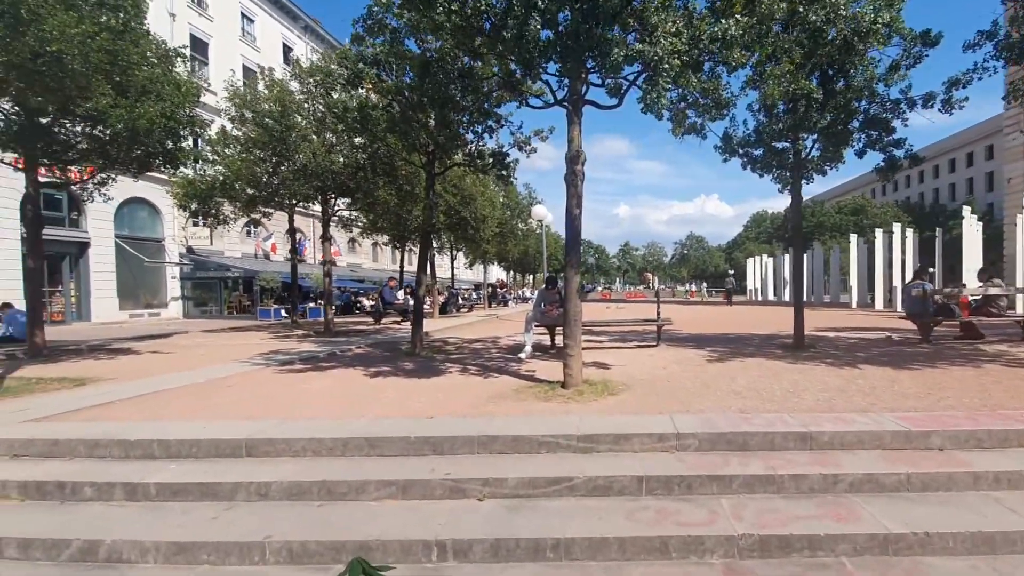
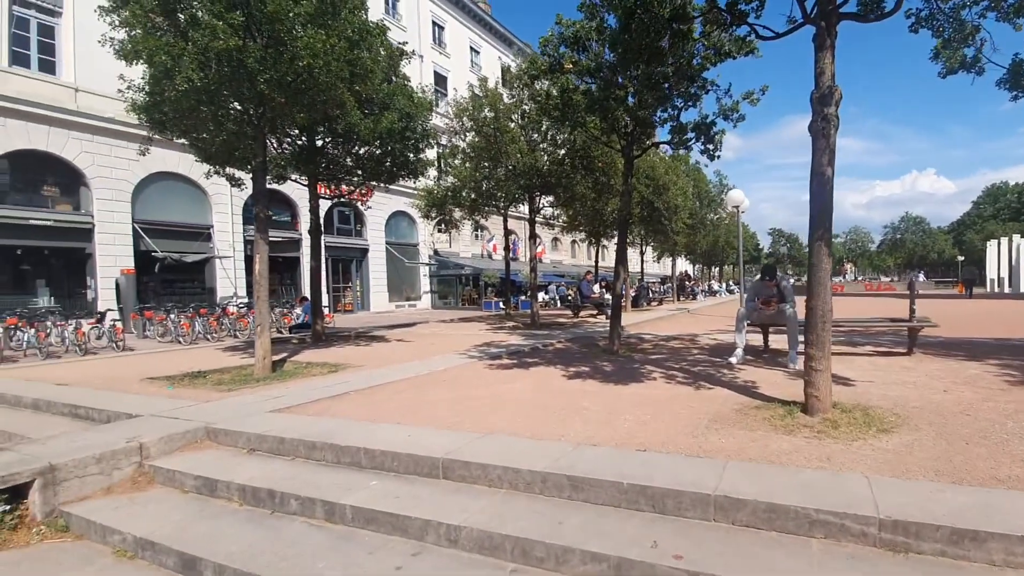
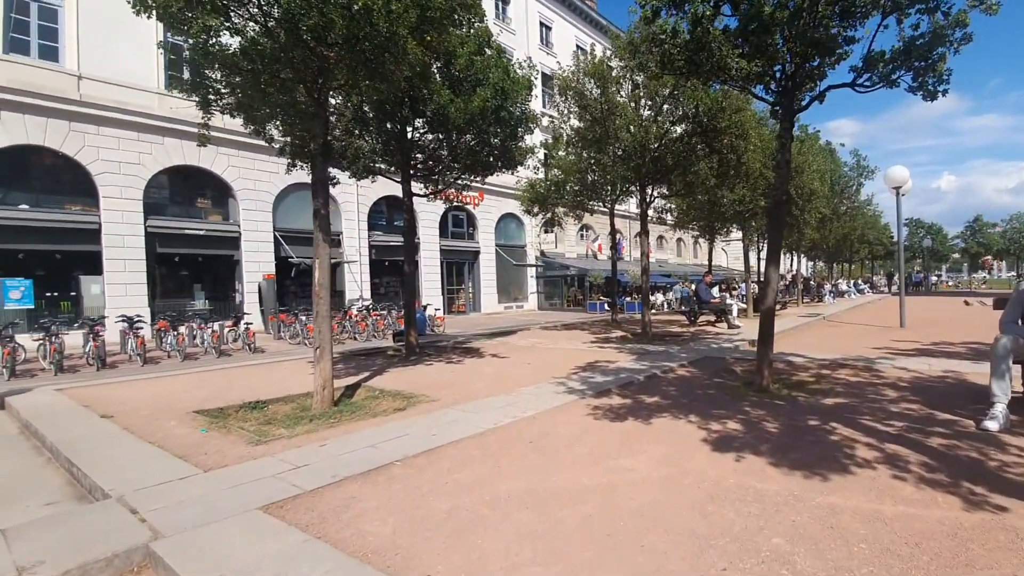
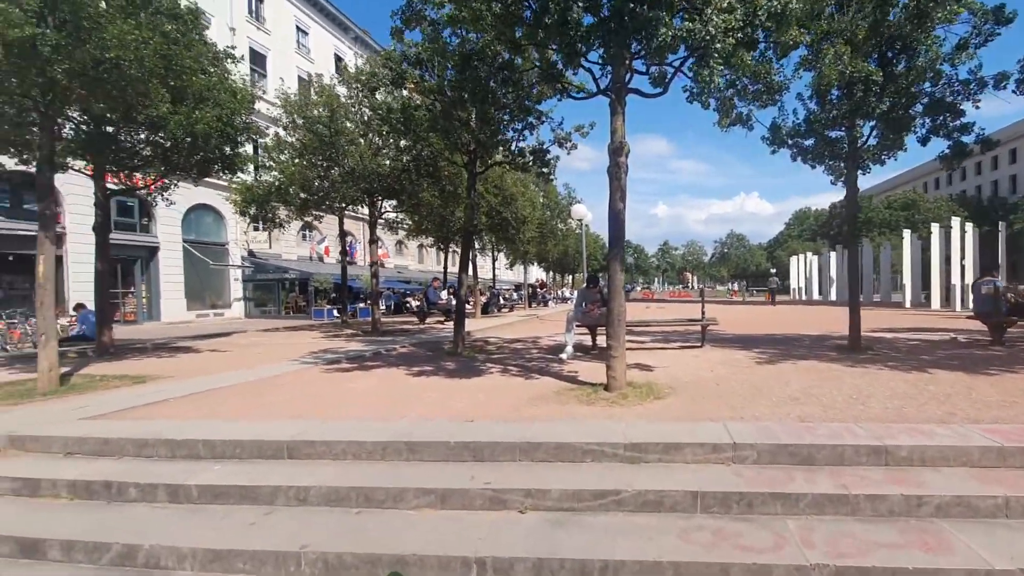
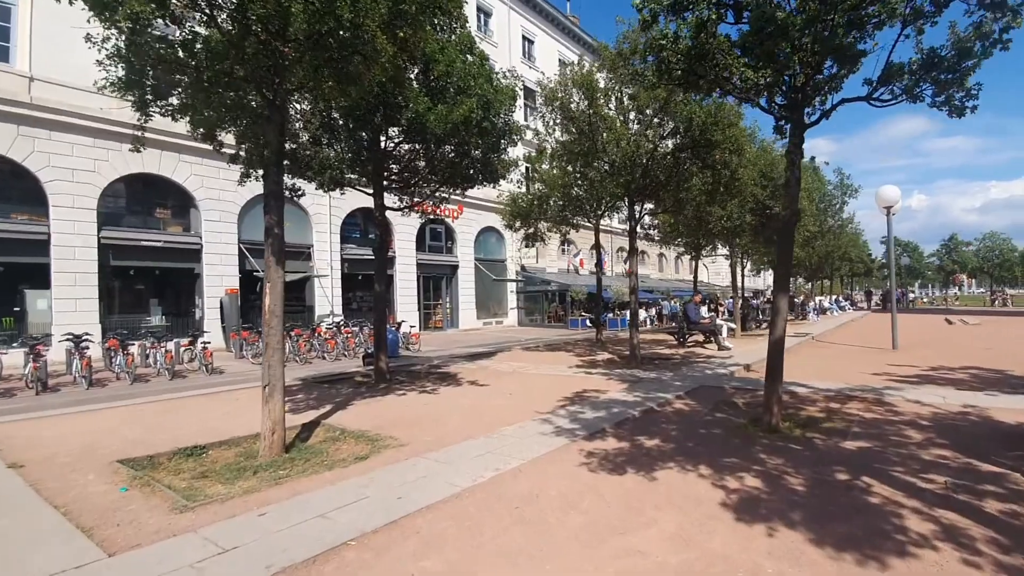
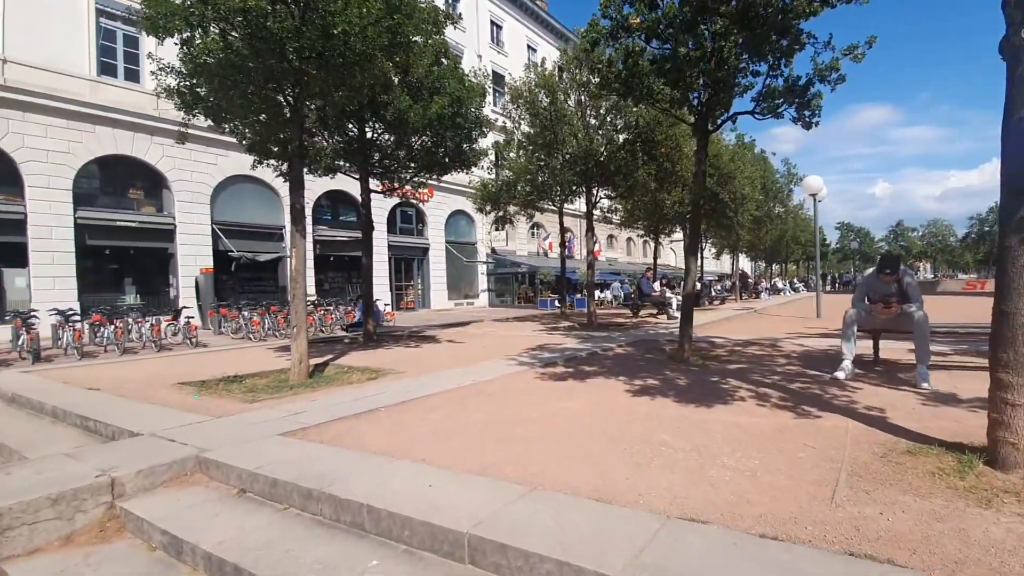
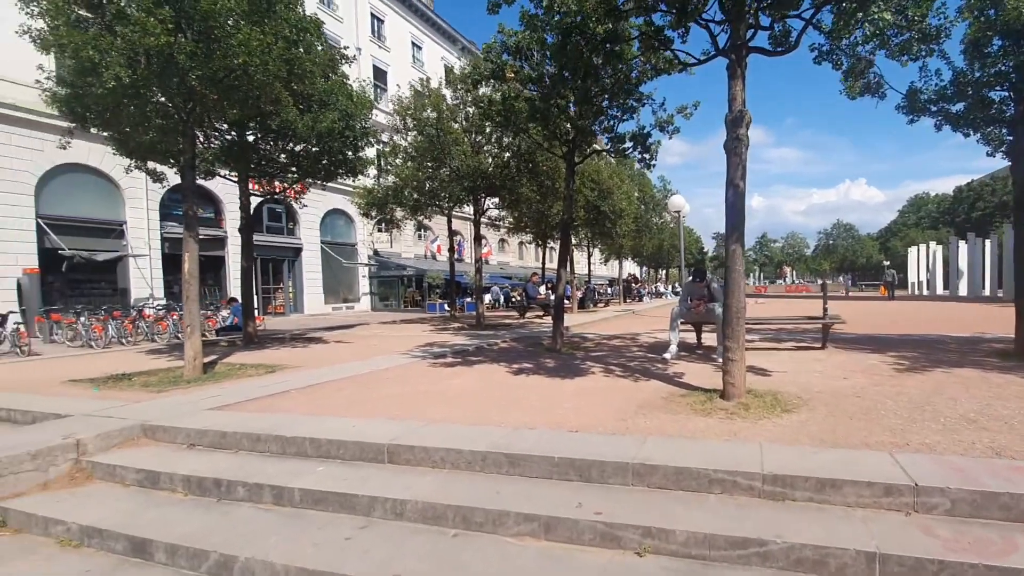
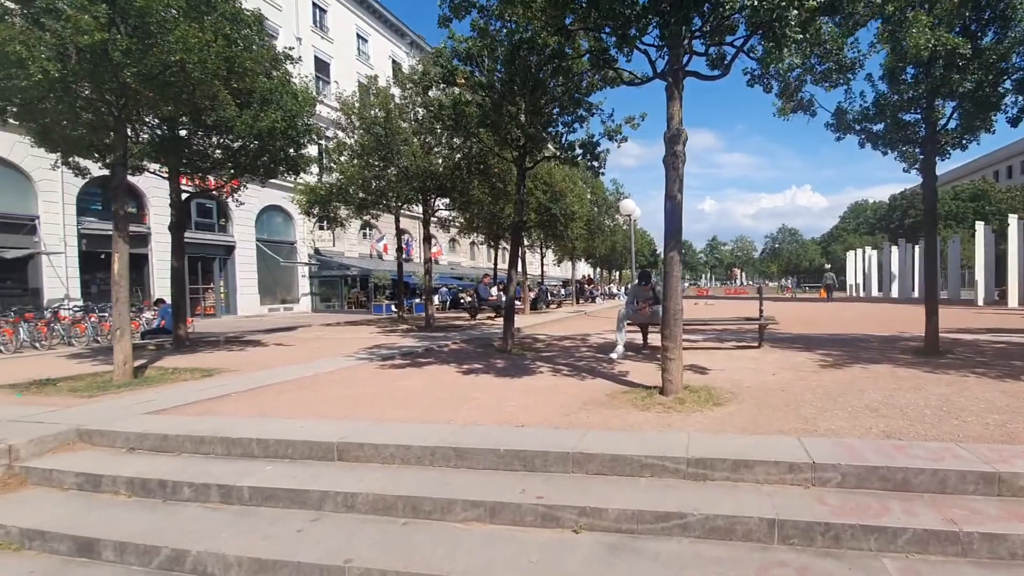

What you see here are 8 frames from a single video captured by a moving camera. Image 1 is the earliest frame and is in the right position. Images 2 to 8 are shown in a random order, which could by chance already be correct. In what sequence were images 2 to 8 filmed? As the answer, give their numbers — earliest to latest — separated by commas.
4, 8, 7, 2, 6, 3, 5
